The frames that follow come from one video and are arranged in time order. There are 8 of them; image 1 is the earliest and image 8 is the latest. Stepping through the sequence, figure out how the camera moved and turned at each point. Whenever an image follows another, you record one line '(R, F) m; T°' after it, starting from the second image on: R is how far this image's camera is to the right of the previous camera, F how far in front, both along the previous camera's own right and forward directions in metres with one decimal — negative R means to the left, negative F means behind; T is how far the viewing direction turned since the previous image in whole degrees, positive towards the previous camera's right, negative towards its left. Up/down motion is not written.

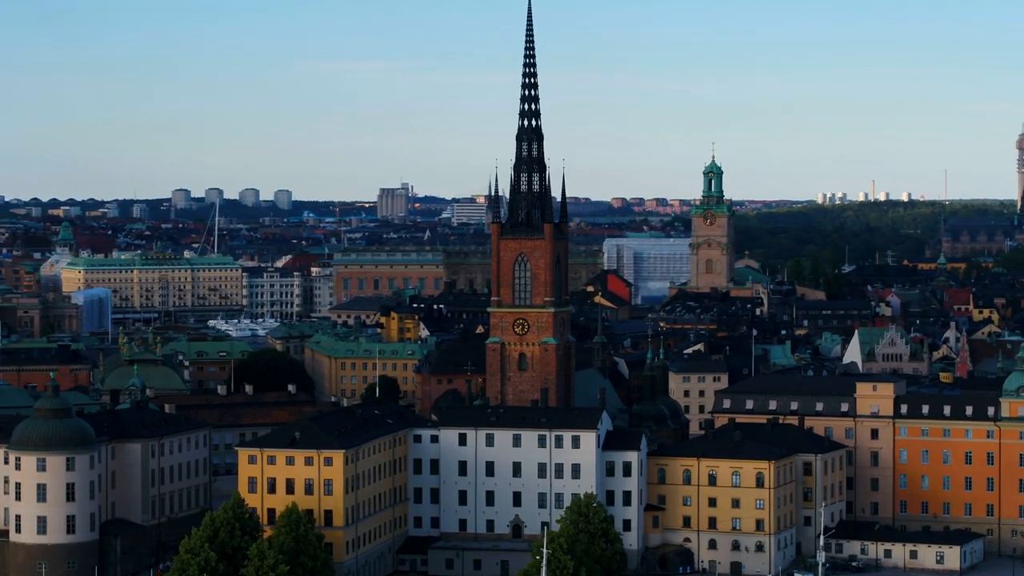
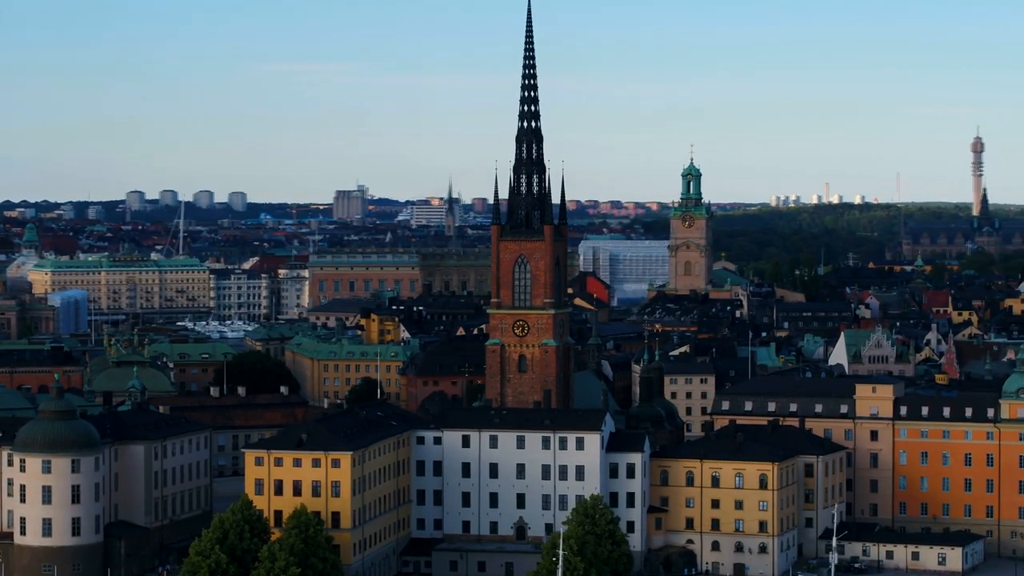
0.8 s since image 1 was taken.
(-1.1, +0.1) m; +1°
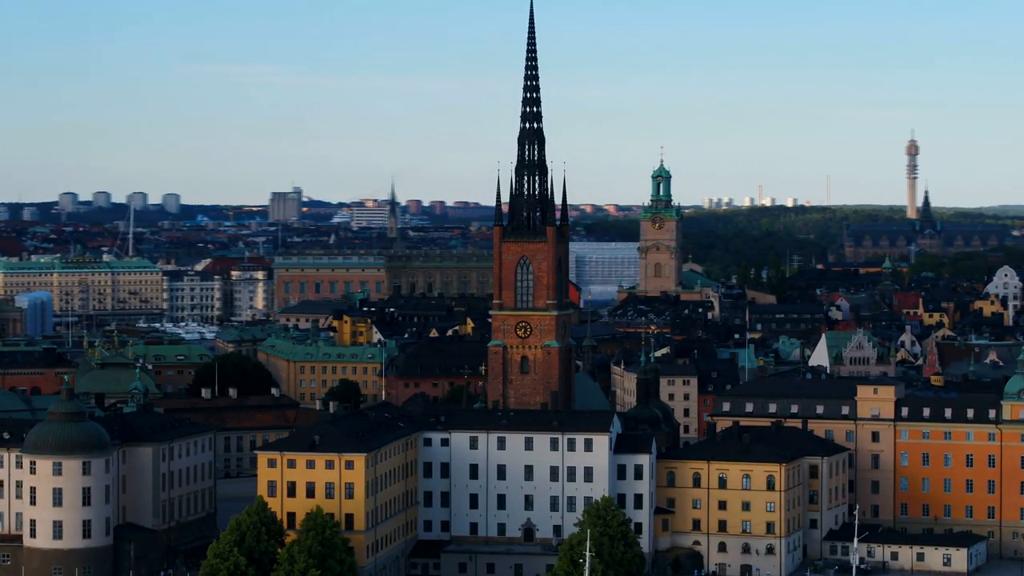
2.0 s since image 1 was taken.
(-1.7, +0.1) m; +1°
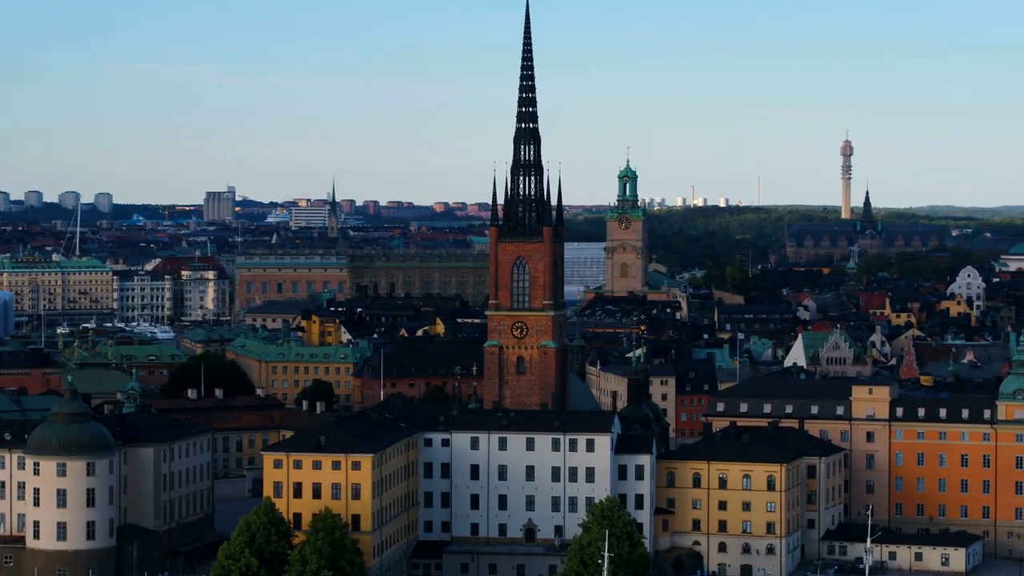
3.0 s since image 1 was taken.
(-1.5, +0.1) m; +1°
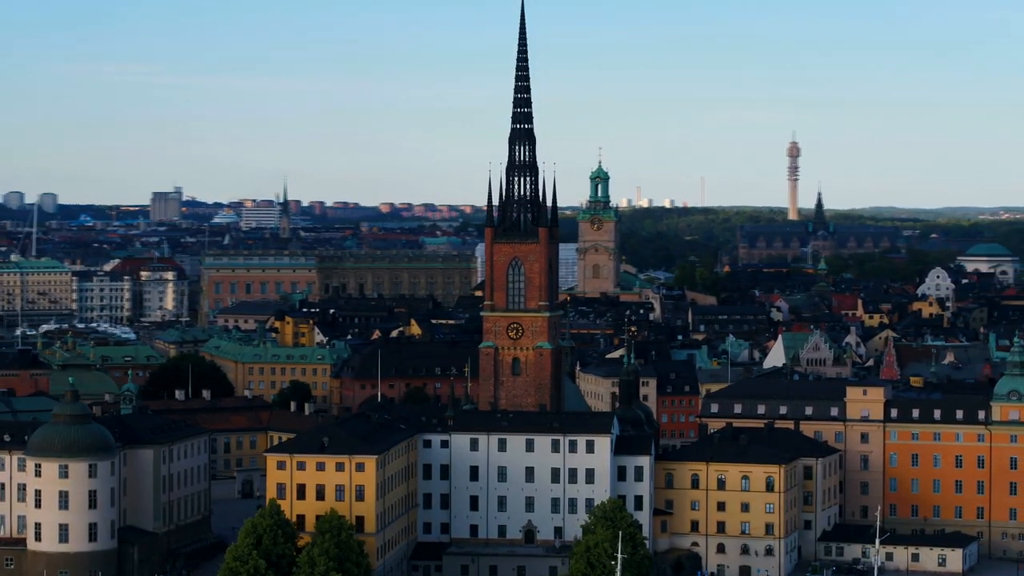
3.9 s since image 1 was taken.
(-1.2, +0.1) m; +1°
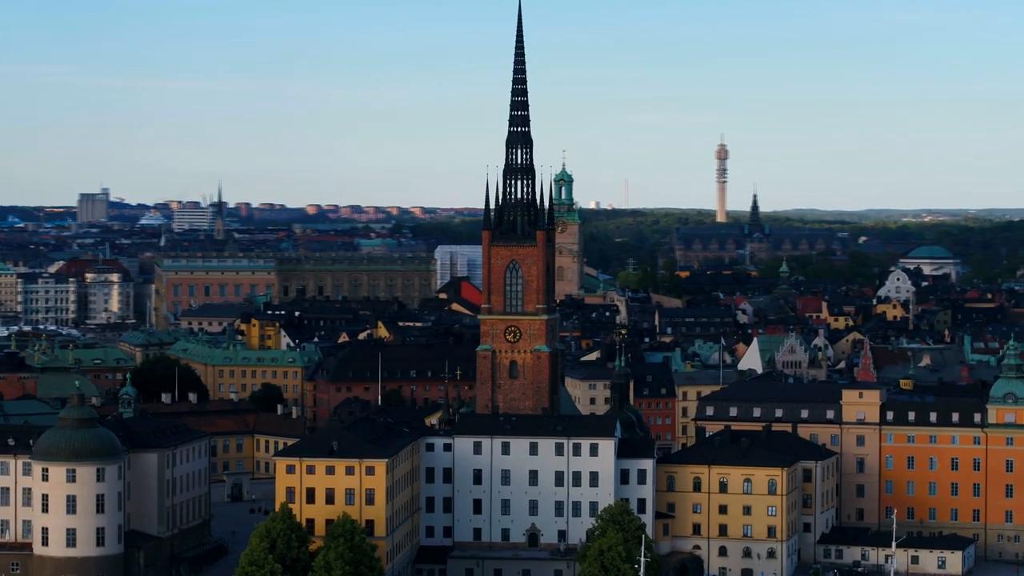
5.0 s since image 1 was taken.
(-1.7, +0.1) m; +1°
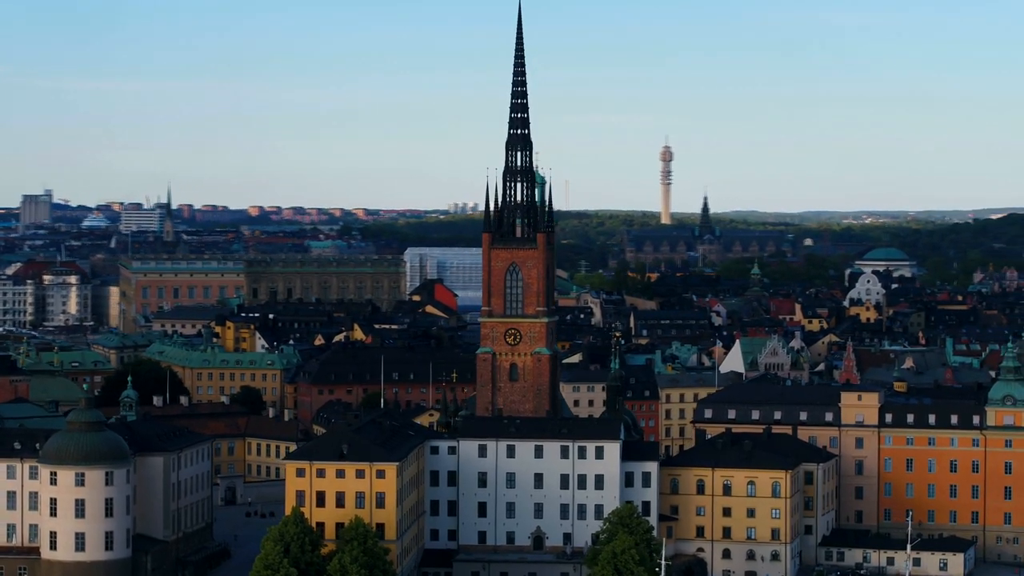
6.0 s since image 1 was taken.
(-1.4, +0.1) m; +1°
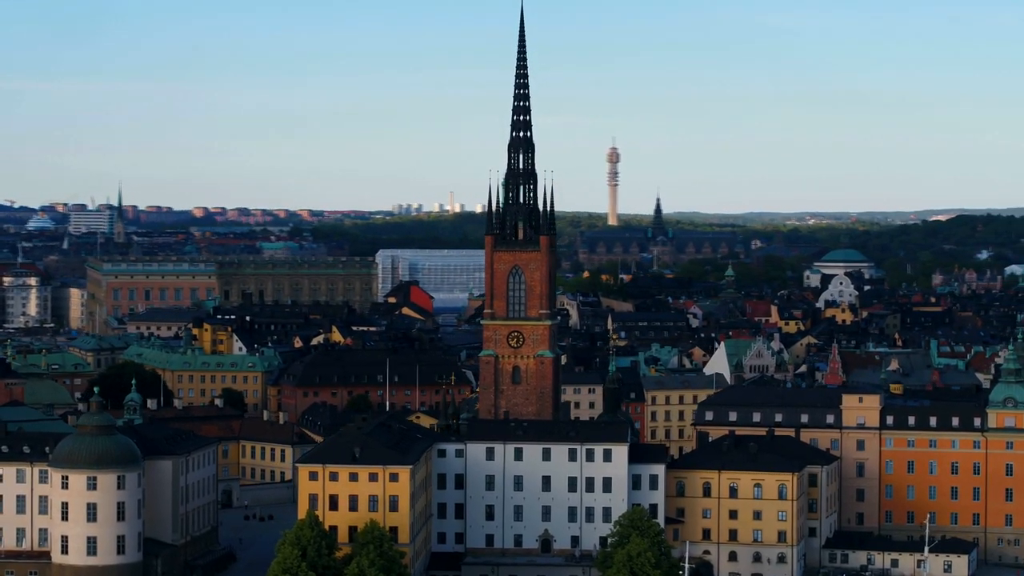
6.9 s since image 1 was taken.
(-1.4, +0.1) m; +1°
